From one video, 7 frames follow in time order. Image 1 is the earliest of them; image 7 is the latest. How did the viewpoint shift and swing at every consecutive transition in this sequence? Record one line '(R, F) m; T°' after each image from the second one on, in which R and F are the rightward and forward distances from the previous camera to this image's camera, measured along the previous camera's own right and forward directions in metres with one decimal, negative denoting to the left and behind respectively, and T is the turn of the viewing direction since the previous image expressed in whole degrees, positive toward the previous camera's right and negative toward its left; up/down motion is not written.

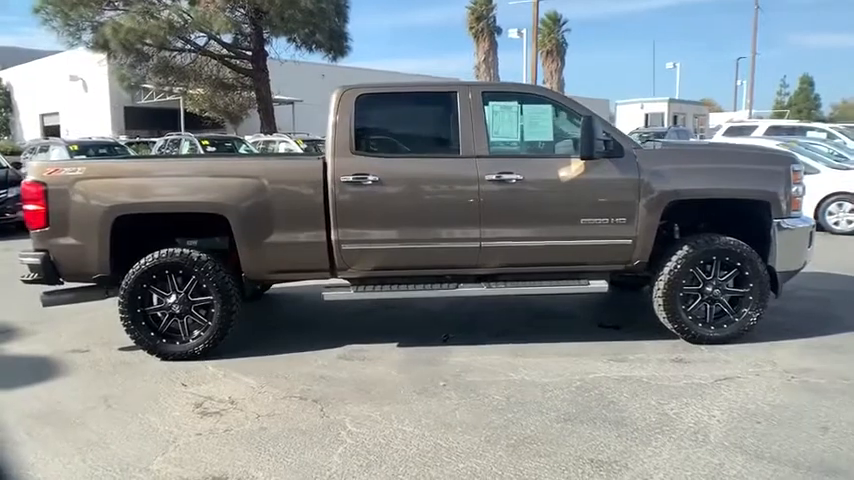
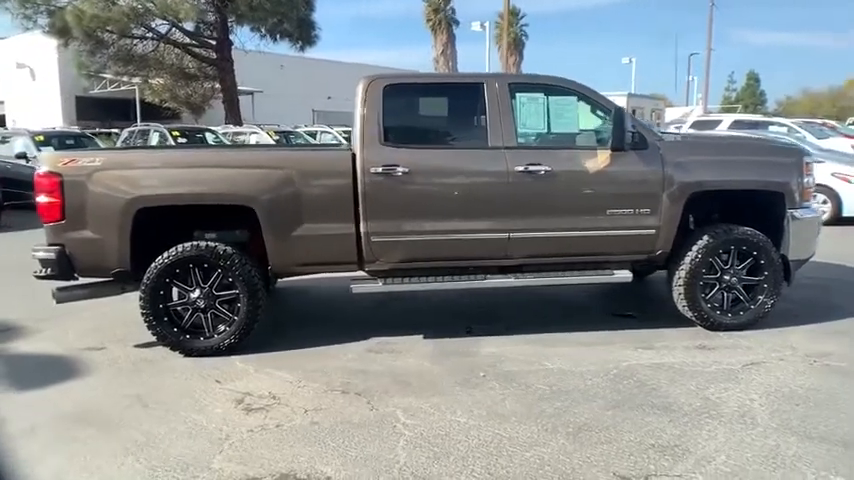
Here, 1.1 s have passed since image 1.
(-0.6, 0.0) m; +4°
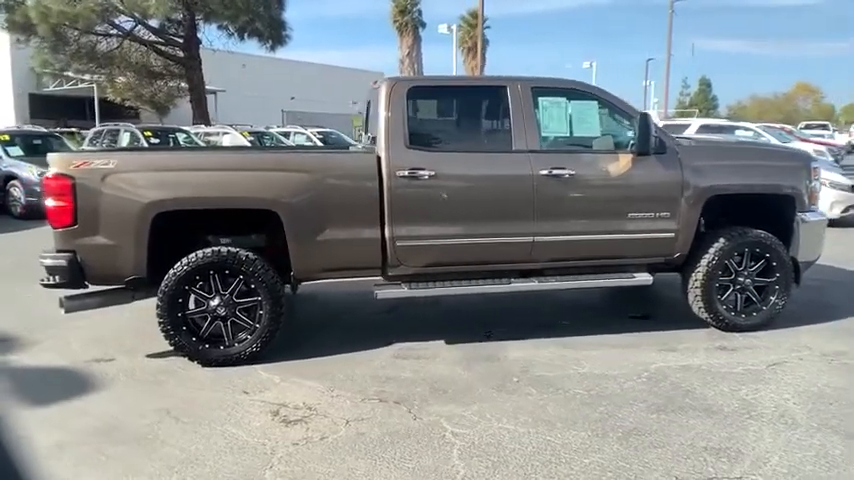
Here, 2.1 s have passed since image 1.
(-0.5, +0.1) m; +4°
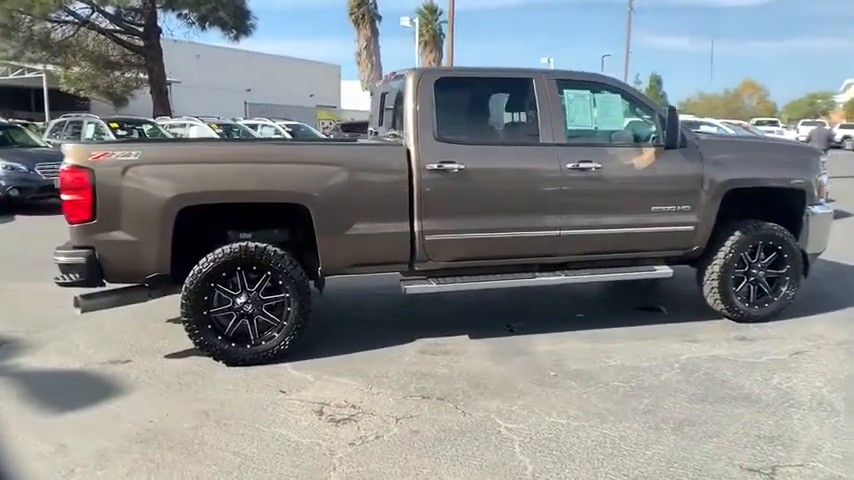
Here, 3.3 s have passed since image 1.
(-0.6, +0.1) m; +4°
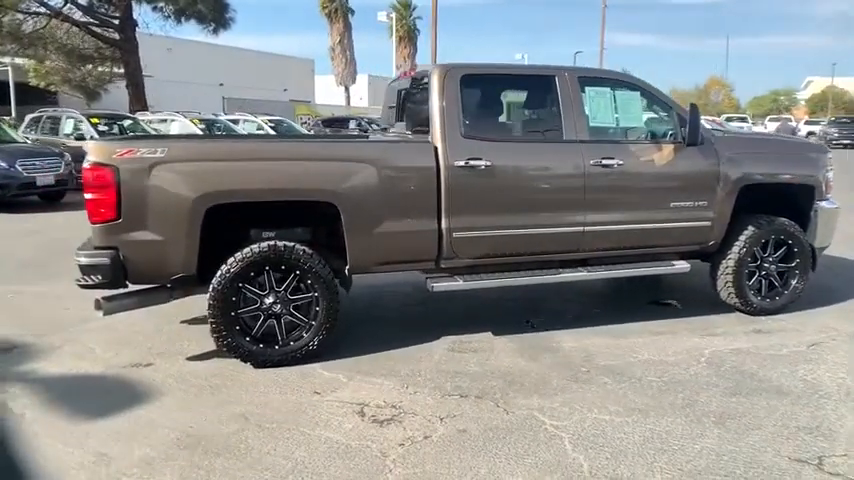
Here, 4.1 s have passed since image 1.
(-0.4, 0.0) m; +2°
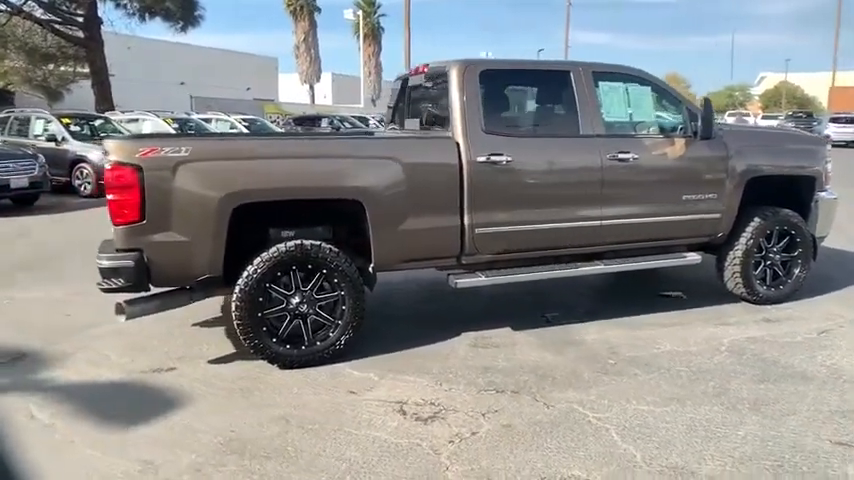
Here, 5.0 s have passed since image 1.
(-0.5, 0.0) m; +3°
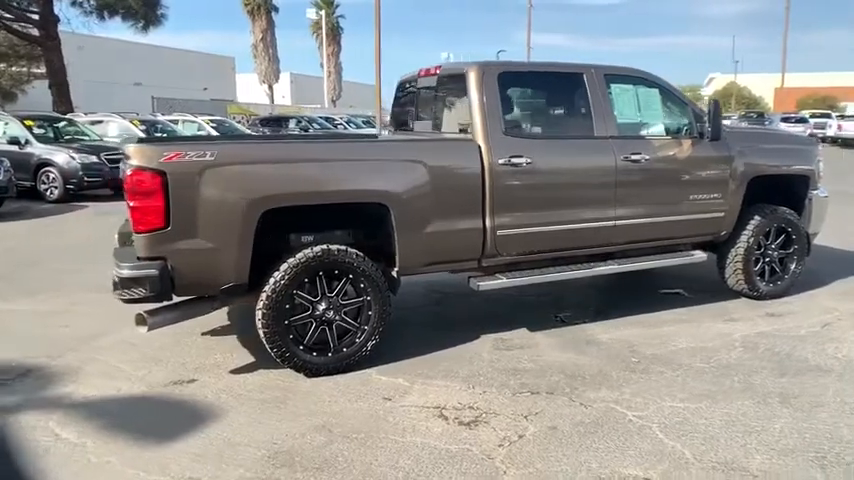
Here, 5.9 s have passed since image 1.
(-0.5, 0.0) m; +4°
